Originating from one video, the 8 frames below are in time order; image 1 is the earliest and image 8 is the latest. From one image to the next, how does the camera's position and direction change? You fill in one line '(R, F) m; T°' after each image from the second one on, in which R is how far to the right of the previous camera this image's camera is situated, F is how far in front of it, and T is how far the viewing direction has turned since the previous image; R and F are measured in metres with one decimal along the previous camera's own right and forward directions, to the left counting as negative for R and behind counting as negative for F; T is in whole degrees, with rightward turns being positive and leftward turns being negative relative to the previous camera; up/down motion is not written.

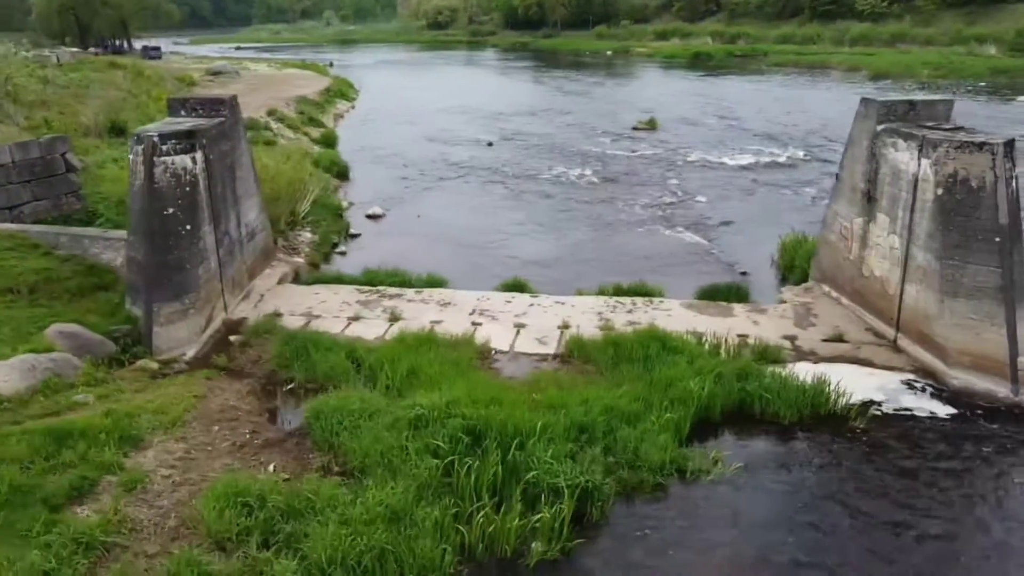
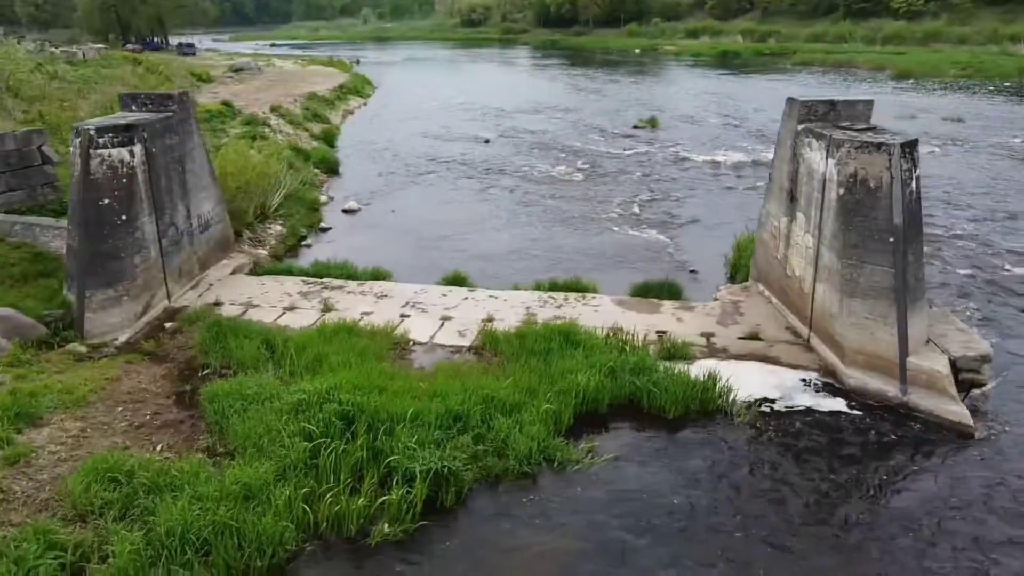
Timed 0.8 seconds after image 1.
(+1.8, -0.2) m; -3°
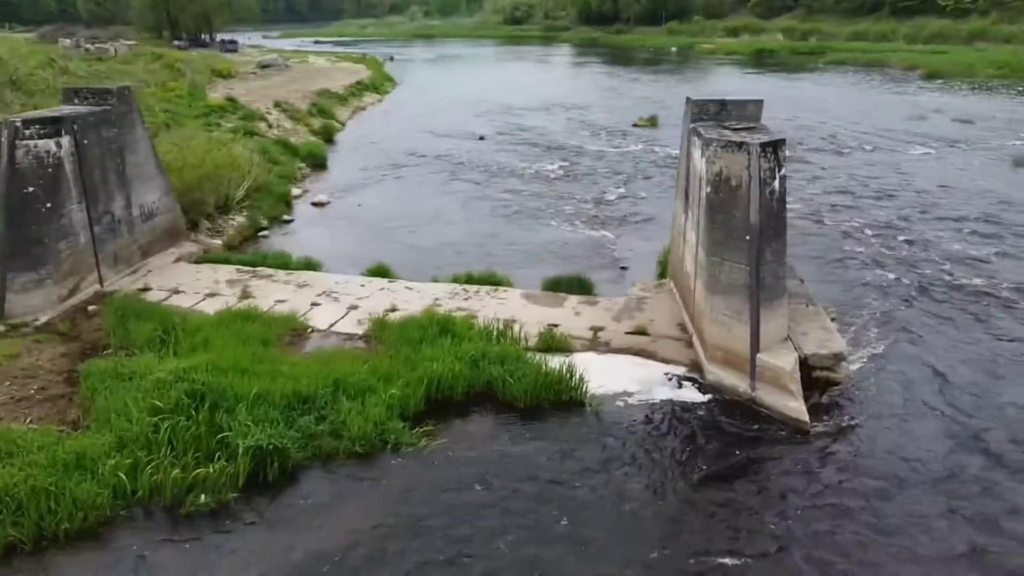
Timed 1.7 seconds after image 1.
(+2.4, -0.3) m; -3°
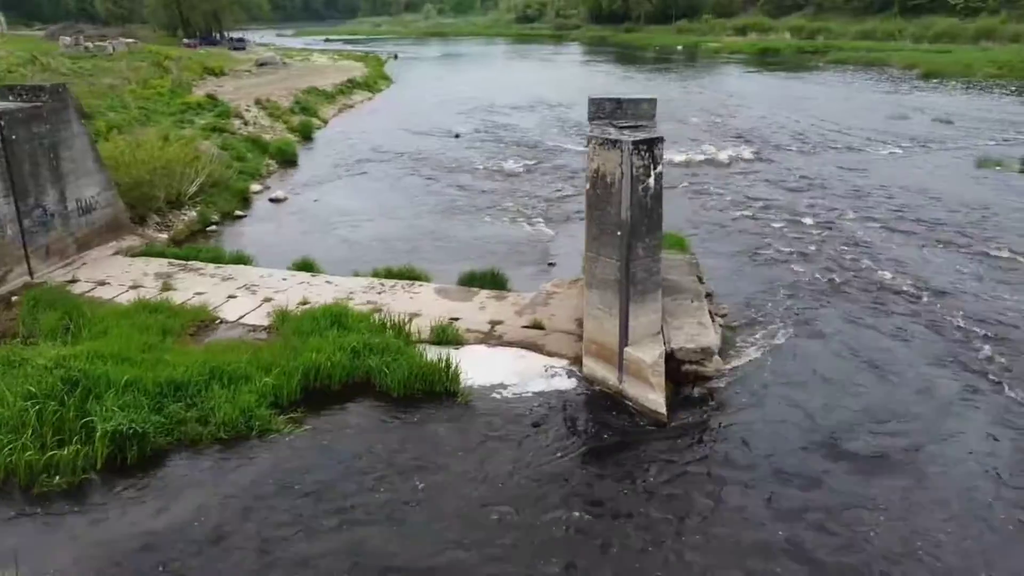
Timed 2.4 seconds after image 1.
(+1.8, -0.2) m; -1°
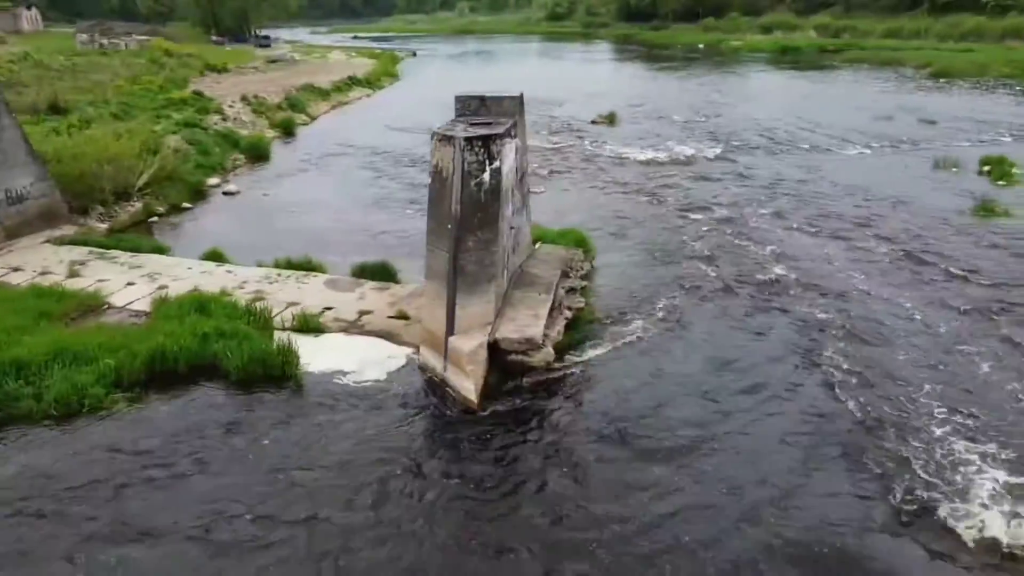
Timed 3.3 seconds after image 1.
(+2.7, -0.3) m; -2°
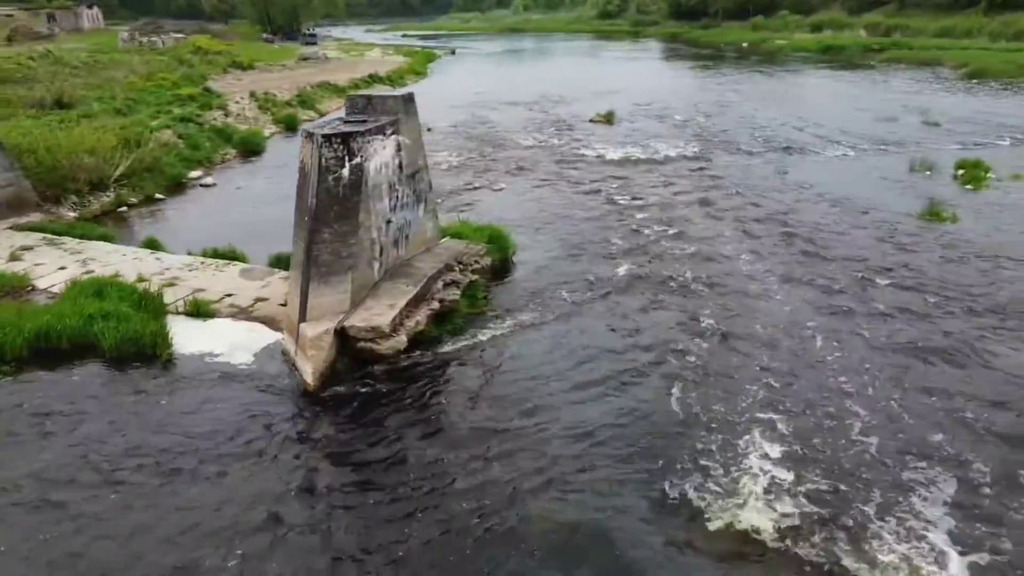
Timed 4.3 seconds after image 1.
(+2.9, -0.3) m; -4°
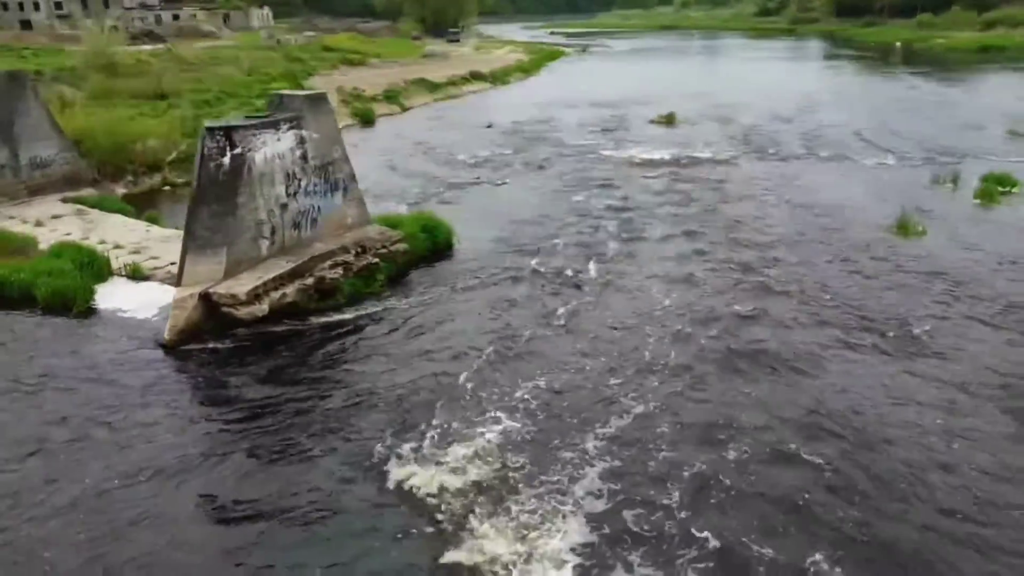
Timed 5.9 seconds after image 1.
(+4.9, -0.7) m; -11°
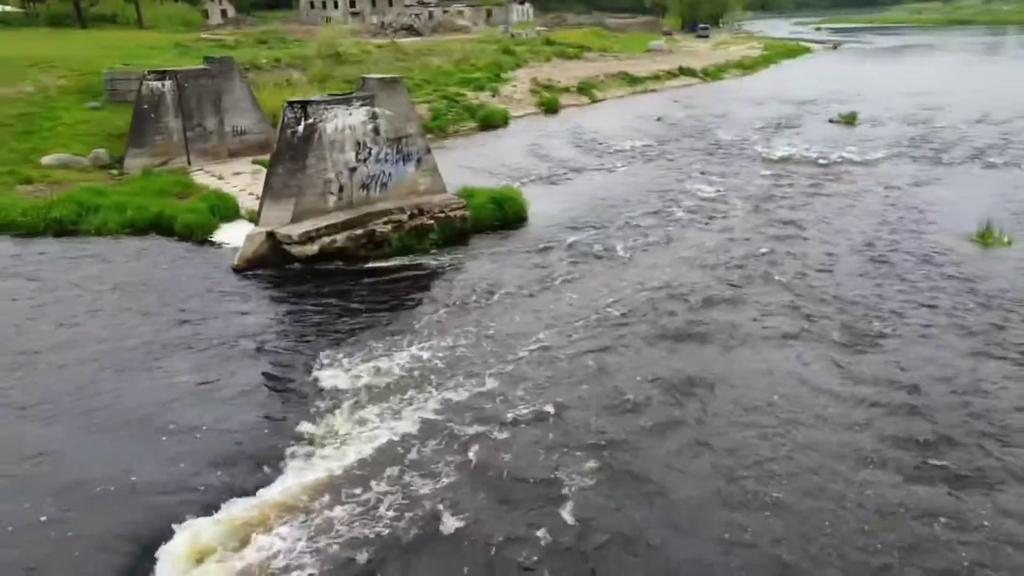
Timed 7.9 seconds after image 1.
(+4.8, -1.1) m; -18°
